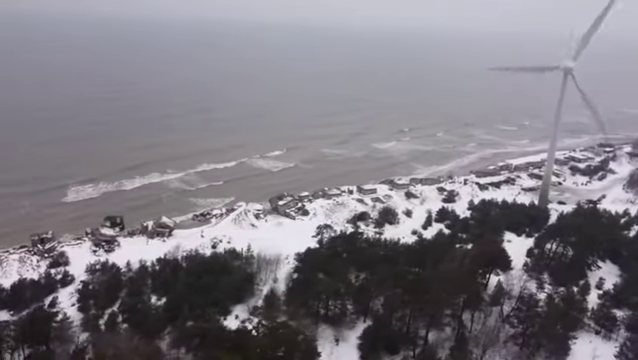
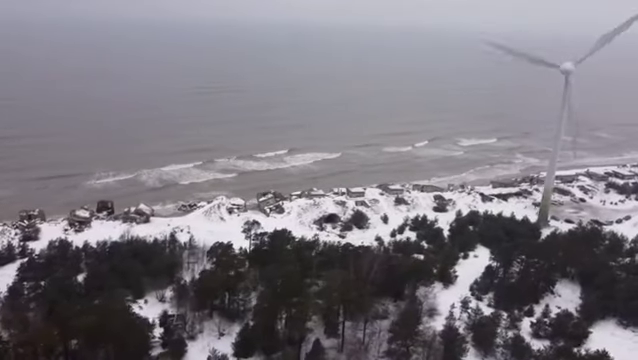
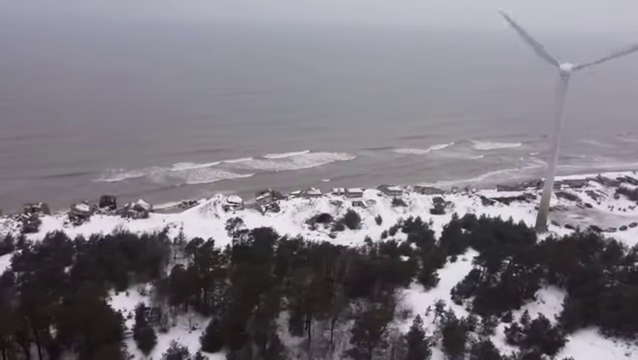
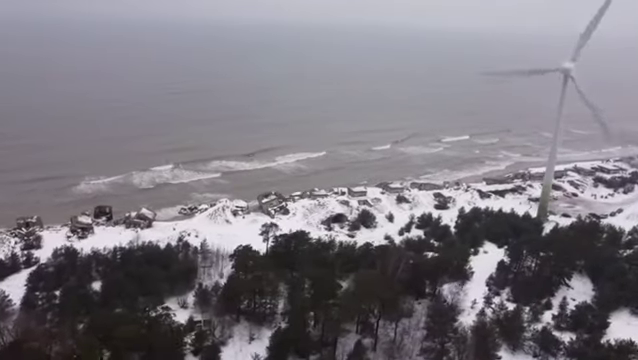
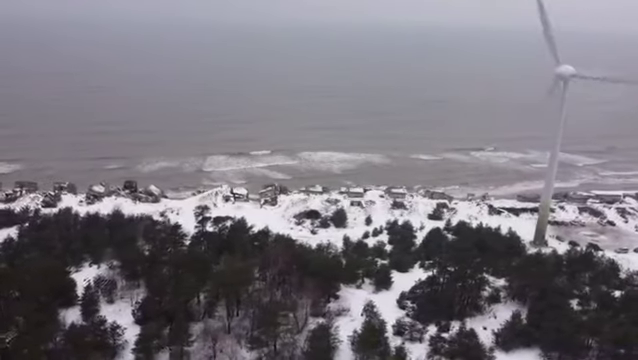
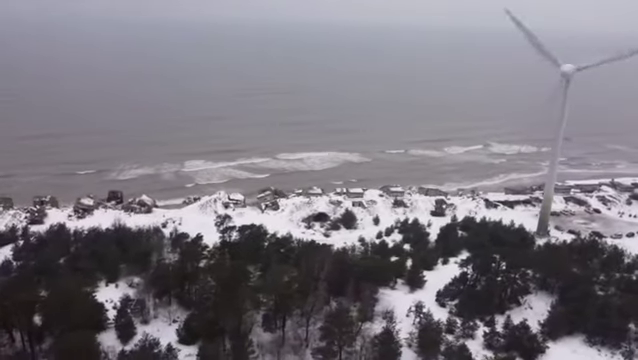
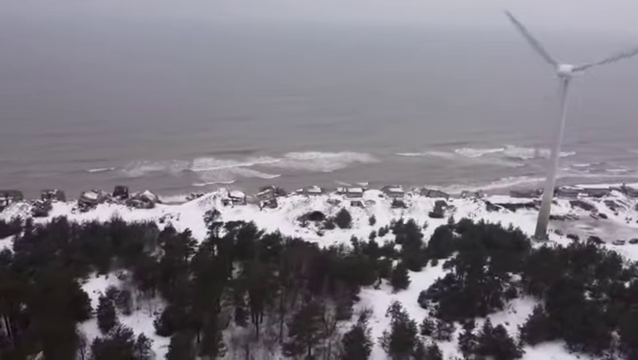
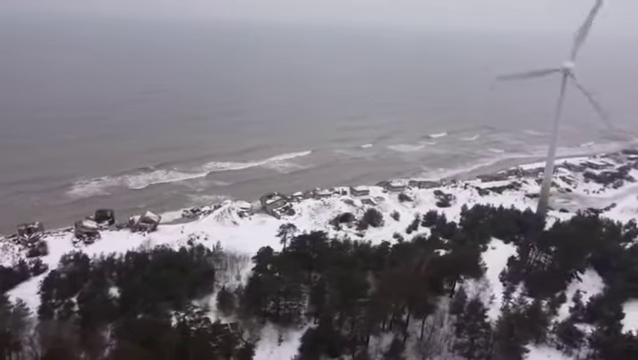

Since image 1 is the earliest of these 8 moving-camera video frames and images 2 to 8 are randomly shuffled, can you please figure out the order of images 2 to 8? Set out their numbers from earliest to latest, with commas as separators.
8, 4, 2, 3, 6, 7, 5
